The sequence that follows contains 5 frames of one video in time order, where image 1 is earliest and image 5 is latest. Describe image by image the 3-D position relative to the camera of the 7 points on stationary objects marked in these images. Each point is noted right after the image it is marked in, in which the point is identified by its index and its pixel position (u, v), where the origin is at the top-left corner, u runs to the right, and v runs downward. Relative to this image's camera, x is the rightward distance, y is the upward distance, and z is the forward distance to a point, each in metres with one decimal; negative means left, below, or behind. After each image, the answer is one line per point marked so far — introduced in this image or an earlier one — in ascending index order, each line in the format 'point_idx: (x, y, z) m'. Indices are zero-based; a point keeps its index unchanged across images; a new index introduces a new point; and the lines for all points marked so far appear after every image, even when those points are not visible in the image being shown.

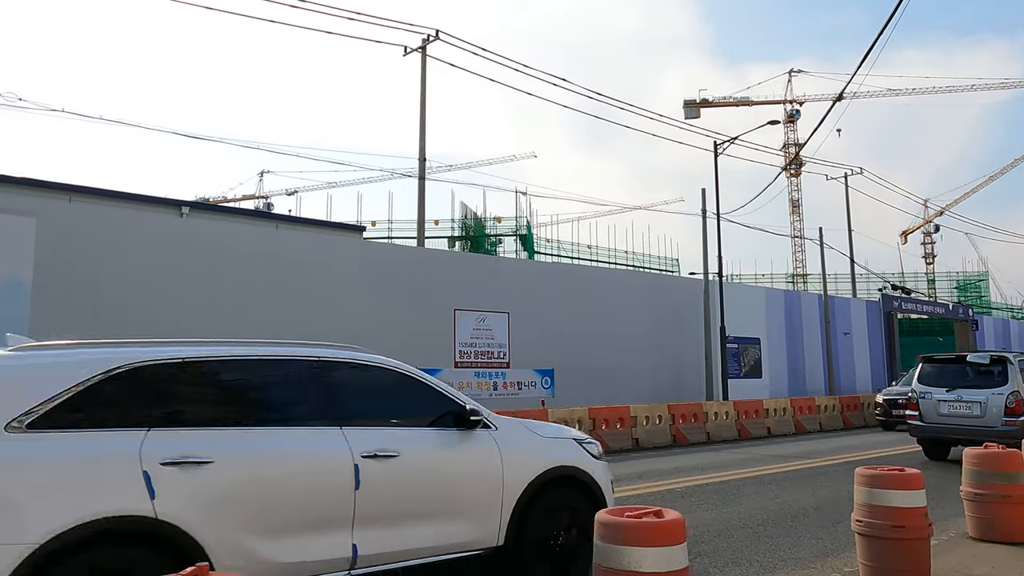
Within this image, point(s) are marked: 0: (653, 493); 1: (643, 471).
0: (+1.5, -2.3, +8.6) m
1: (+1.9, -2.6, +10.9) m
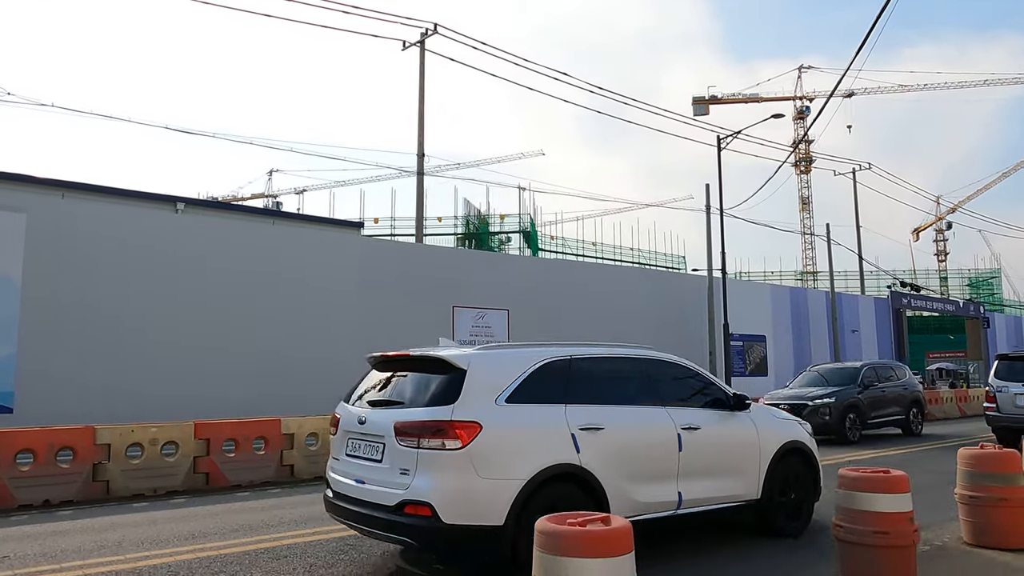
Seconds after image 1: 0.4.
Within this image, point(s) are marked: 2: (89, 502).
0: (+1.3, -2.2, +8.3) m
1: (+1.7, -2.5, +10.6) m
2: (-4.7, -2.4, +8.5) m
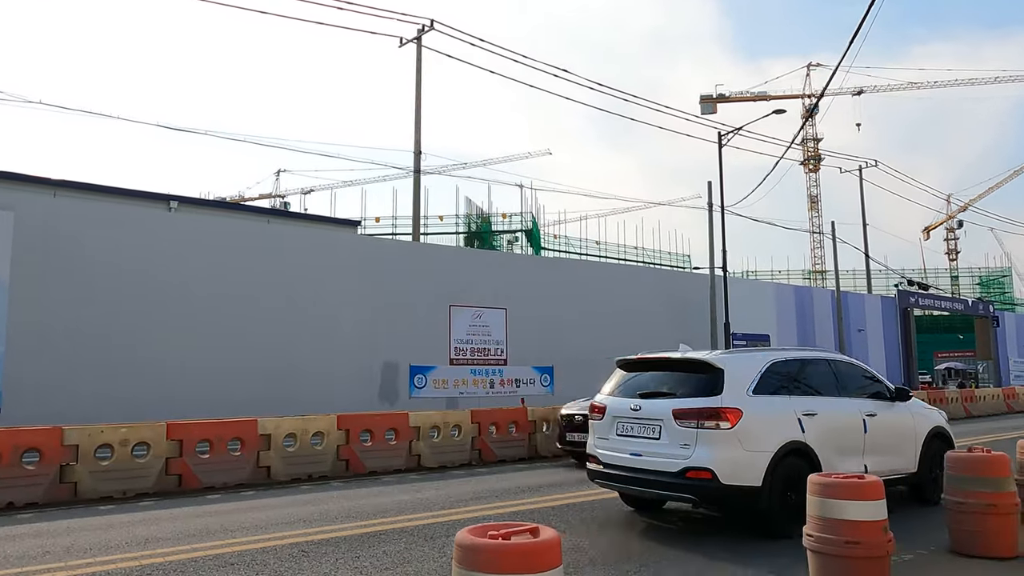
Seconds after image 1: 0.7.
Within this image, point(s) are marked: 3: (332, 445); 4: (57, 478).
0: (+1.1, -2.2, +8.0) m
1: (+1.5, -2.4, +10.3) m
2: (-4.9, -2.3, +8.3) m
3: (-2.4, -2.1, +10.1) m
4: (-5.0, -2.1, +8.4) m
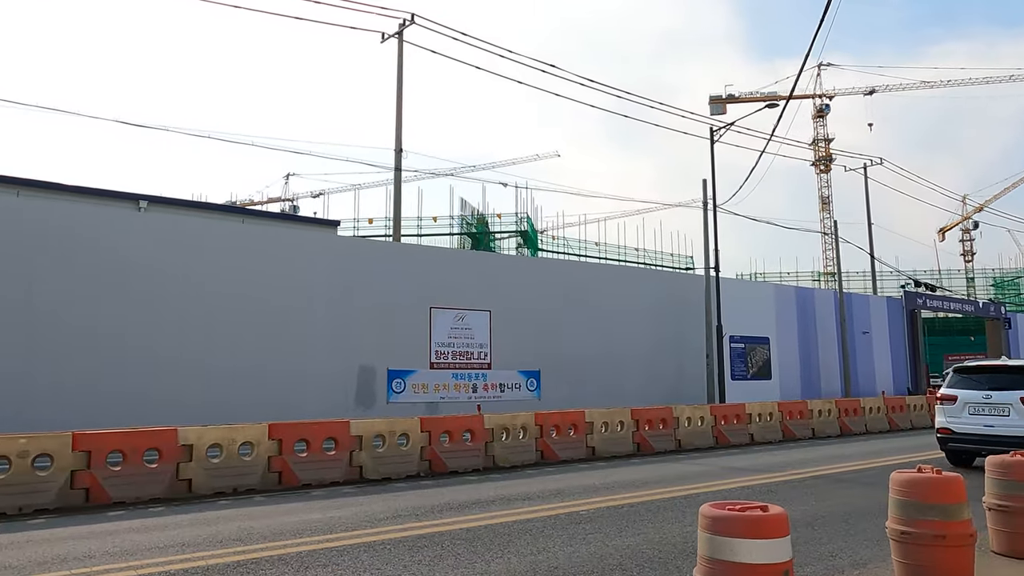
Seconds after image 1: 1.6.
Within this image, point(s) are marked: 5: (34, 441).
0: (+0.4, -2.1, +7.3) m
1: (+0.8, -2.4, +9.6) m
2: (-5.7, -2.3, +7.7) m
3: (-3.1, -2.1, +9.4) m
4: (-5.7, -2.1, +7.8) m
5: (-5.1, -1.6, +8.2) m
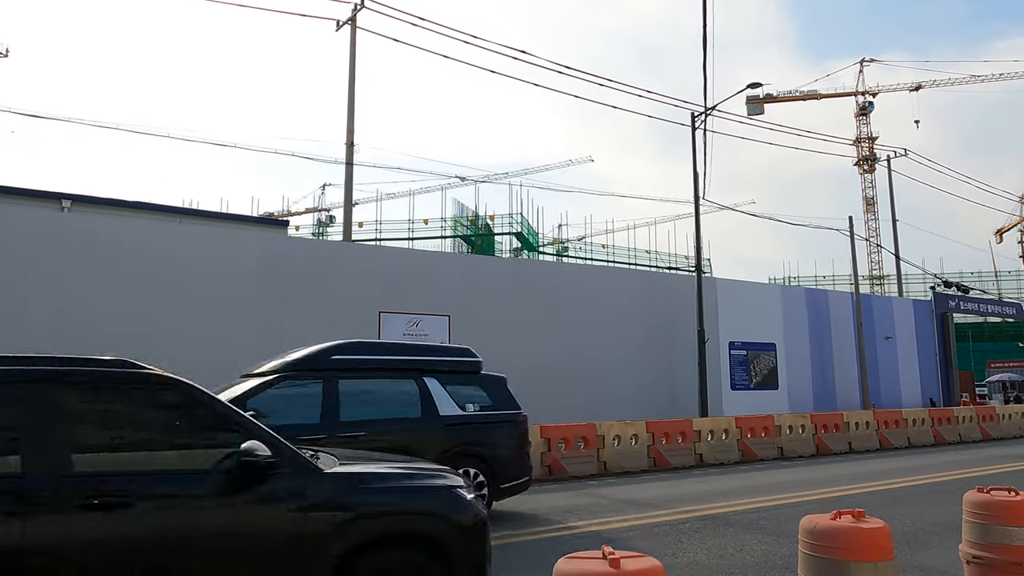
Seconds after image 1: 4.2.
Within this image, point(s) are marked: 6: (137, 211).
0: (-1.6, -2.0, +5.5) m
1: (-1.0, -2.4, +7.8) m
2: (-7.6, -2.3, +6.3) m
3: (-4.9, -2.0, +7.8) m
4: (-7.7, -2.0, +6.4) m
5: (-7.0, -1.6, +6.7) m
6: (-9.3, +1.9, +19.1) m
